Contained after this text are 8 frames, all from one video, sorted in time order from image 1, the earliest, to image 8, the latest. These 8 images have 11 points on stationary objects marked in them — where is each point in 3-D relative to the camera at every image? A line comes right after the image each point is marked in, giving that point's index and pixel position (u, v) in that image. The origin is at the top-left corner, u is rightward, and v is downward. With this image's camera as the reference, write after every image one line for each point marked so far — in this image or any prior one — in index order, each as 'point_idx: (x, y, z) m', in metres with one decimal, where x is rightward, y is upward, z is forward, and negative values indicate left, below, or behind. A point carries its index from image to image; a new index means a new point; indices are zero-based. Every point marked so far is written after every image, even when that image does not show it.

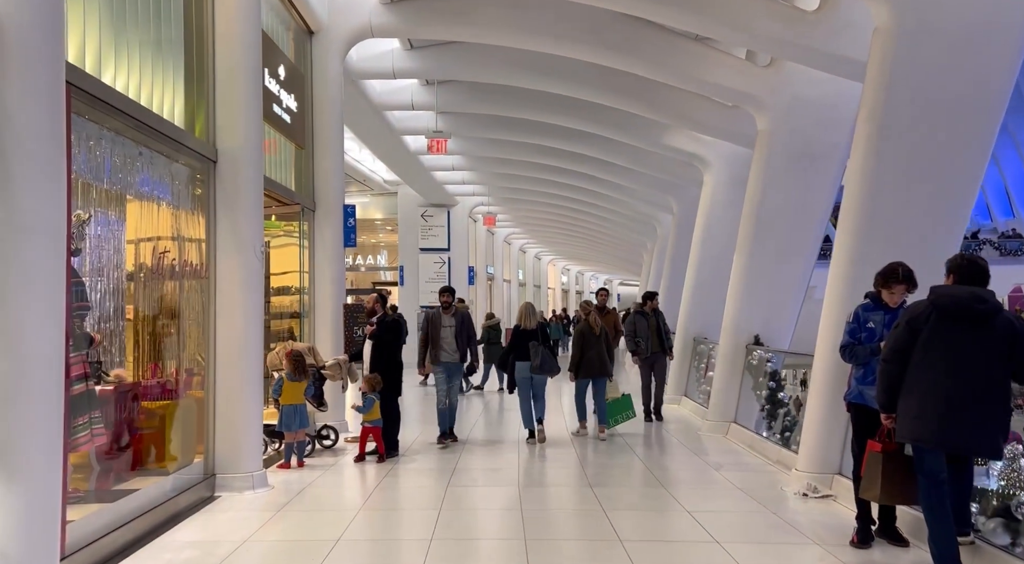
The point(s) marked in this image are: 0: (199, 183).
0: (-2.3, +0.7, +5.9) m
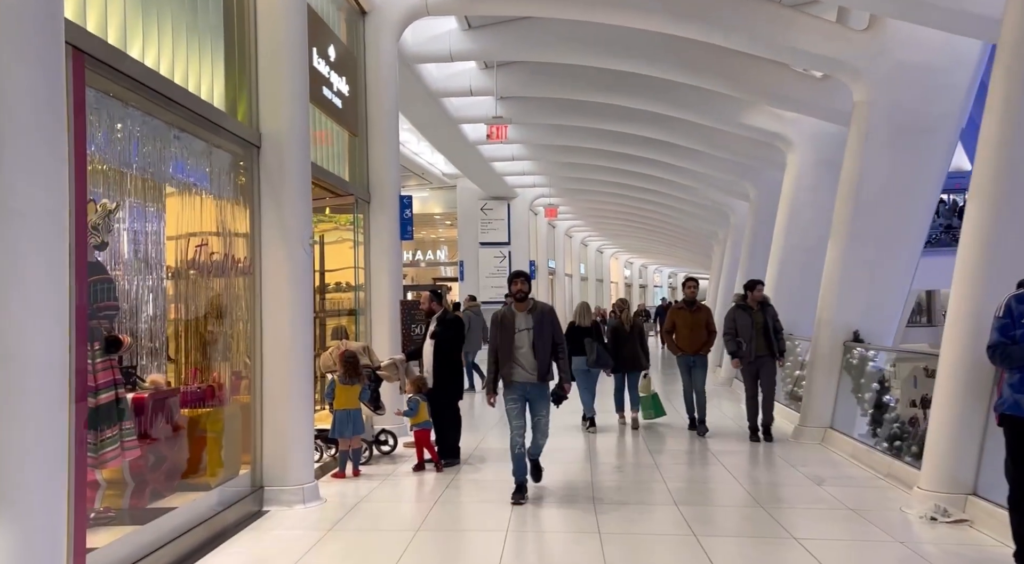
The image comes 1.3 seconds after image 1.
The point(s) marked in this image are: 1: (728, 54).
0: (-1.8, +0.7, +5.5) m
1: (+2.3, +2.4, +8.7) m
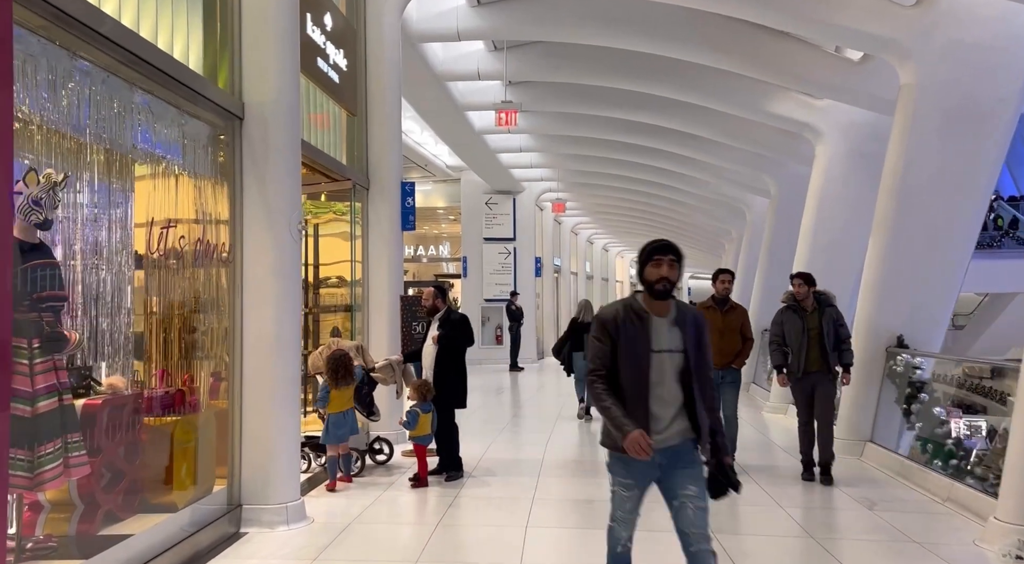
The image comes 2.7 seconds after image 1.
0: (-1.7, +0.8, +4.8) m
1: (+2.4, +2.4, +8.1) m
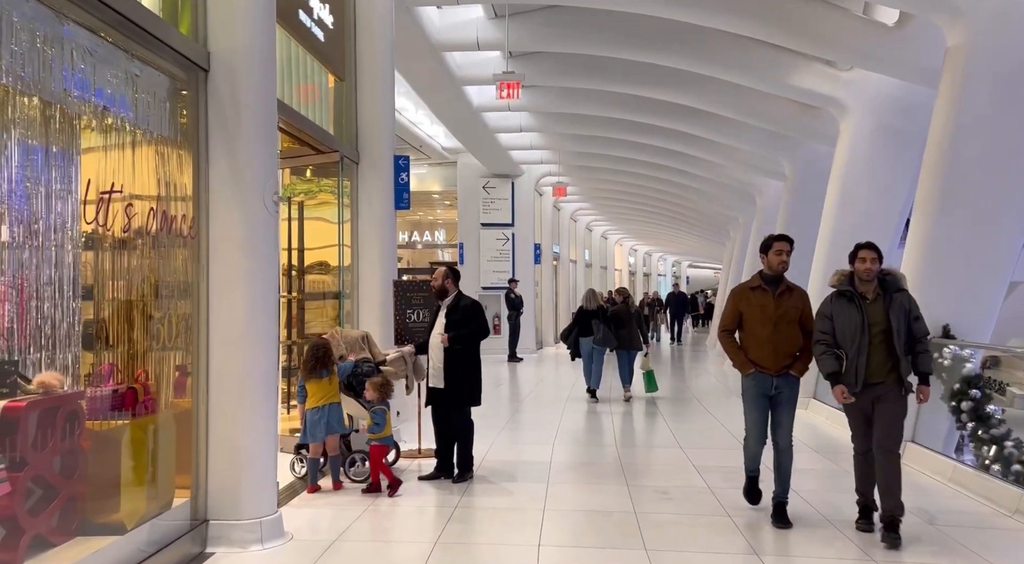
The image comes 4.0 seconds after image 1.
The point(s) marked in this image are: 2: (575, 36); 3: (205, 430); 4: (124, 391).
0: (-1.7, +0.9, +4.1) m
1: (+2.4, +2.6, +7.4) m
2: (+0.7, +2.6, +8.8) m
3: (-1.6, -0.8, +4.2) m
4: (-1.8, -0.5, +3.7) m
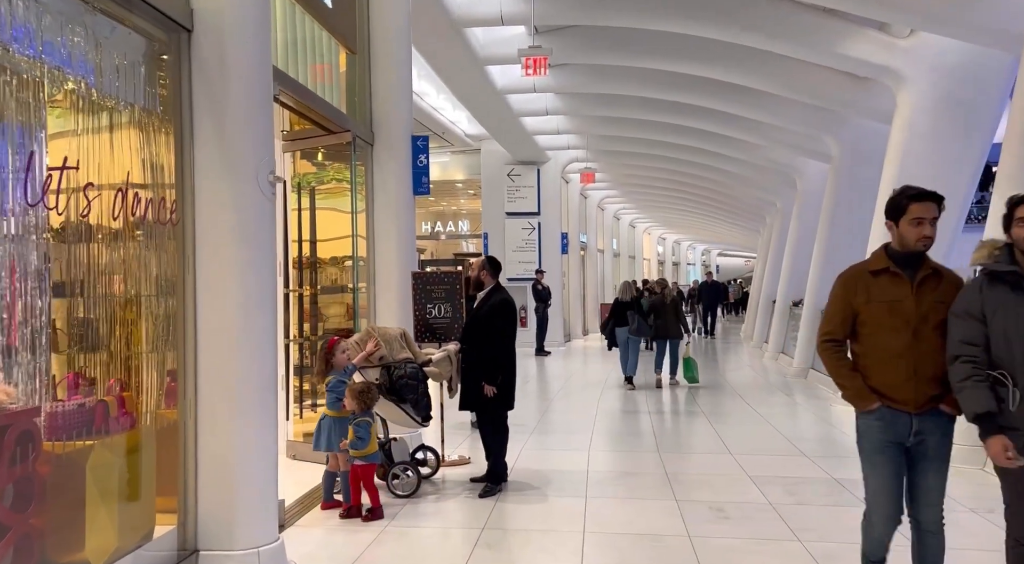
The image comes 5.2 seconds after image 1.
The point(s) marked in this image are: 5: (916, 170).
0: (-1.5, +0.9, +3.6) m
1: (+2.7, +2.7, +6.7) m
2: (+0.9, +2.8, +8.2) m
3: (-1.4, -0.7, +3.6) m
4: (-1.6, -0.5, +3.2) m
5: (+3.8, +1.0, +7.7) m
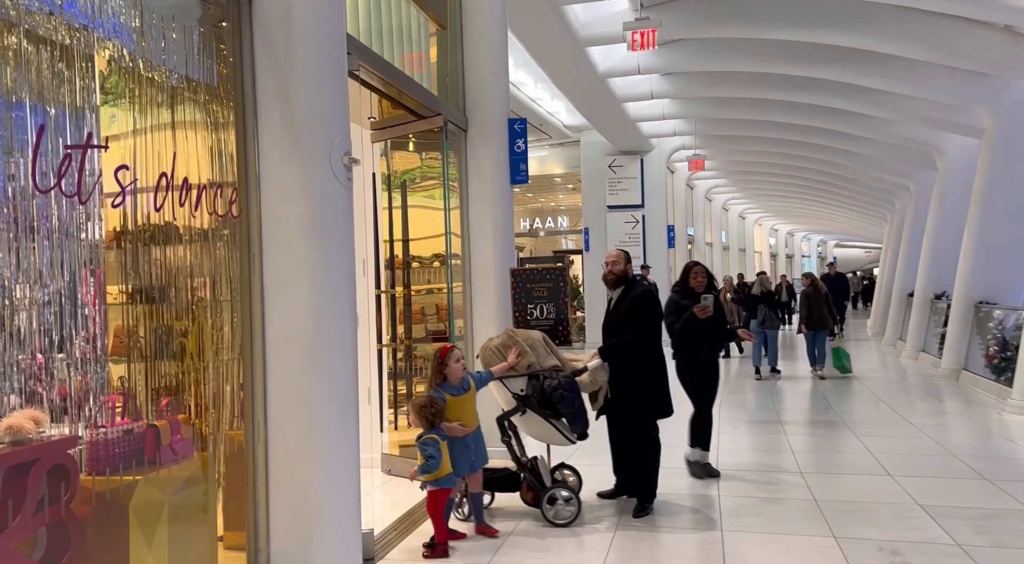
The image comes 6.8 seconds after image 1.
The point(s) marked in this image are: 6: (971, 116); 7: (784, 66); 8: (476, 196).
0: (-1.1, +0.9, +3.1) m
1: (+3.4, +2.8, +5.7) m
2: (+1.9, +2.8, +7.4) m
3: (-0.9, -0.7, +3.1) m
4: (-1.2, -0.5, +2.7) m
5: (+4.7, +1.2, +6.5) m
6: (+5.5, +2.0, +9.9) m
7: (+3.1, +2.5, +9.5) m
8: (-0.2, +0.6, +5.7) m
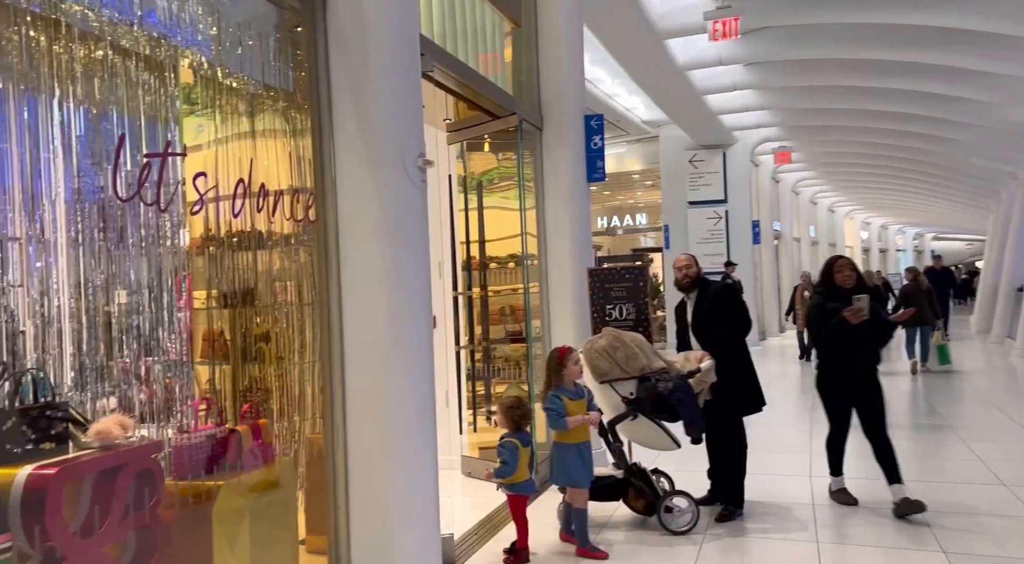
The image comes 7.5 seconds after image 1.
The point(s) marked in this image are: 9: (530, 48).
0: (-0.8, +0.9, +3.1) m
1: (+3.9, +2.8, +5.2) m
2: (+2.5, +2.8, +7.1) m
3: (-0.6, -0.7, +3.1) m
4: (-0.9, -0.5, +2.8) m
5: (+5.3, +1.2, +6.0) m
6: (+6.4, +2.1, +9.3) m
7: (+4.0, +2.6, +9.1) m
8: (+0.3, +0.6, +5.7) m
9: (+0.1, +1.6, +5.7) m
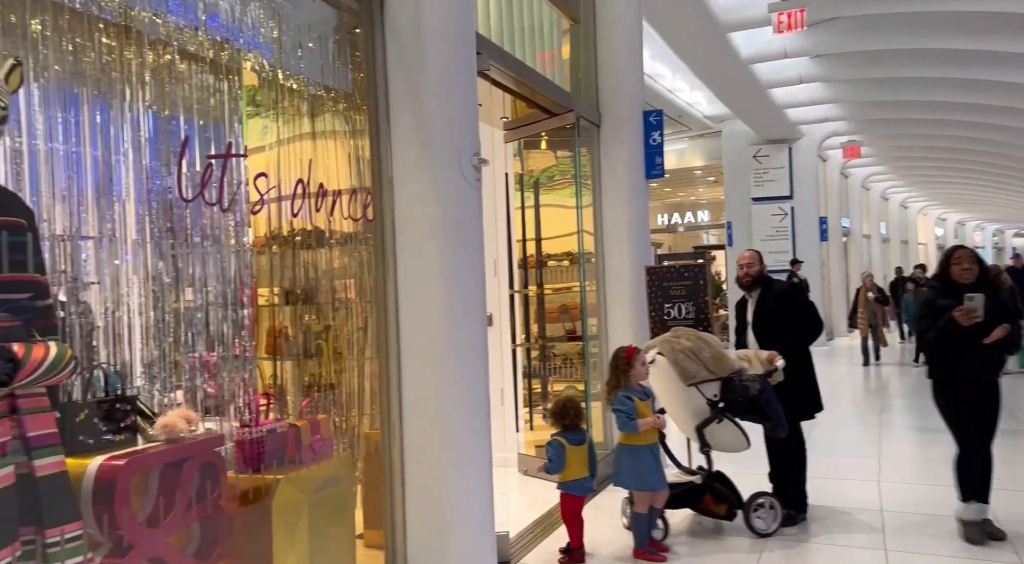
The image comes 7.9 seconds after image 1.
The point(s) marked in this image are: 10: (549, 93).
0: (-0.6, +0.9, +3.2) m
1: (+4.3, +2.8, +4.9) m
2: (+3.0, +2.8, +6.8) m
3: (-0.4, -0.7, +3.2) m
4: (-0.8, -0.5, +2.8) m
5: (+5.7, +1.2, +5.6) m
6: (+7.1, +2.1, +8.7) m
7: (+4.7, +2.6, +8.7) m
8: (+0.7, +0.6, +5.6) m
9: (+0.5, +1.6, +5.7) m
10: (+0.2, +1.1, +4.8) m
